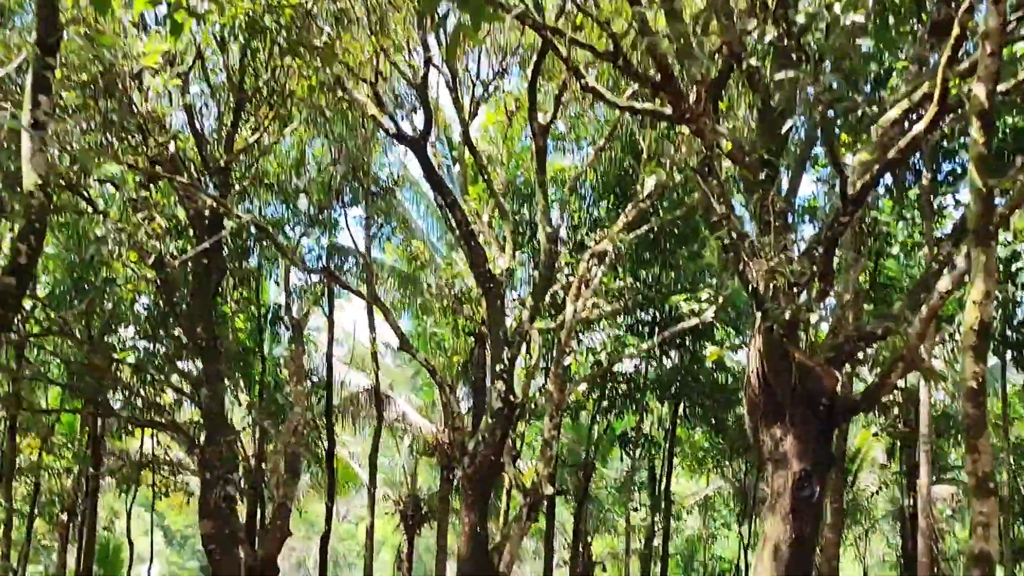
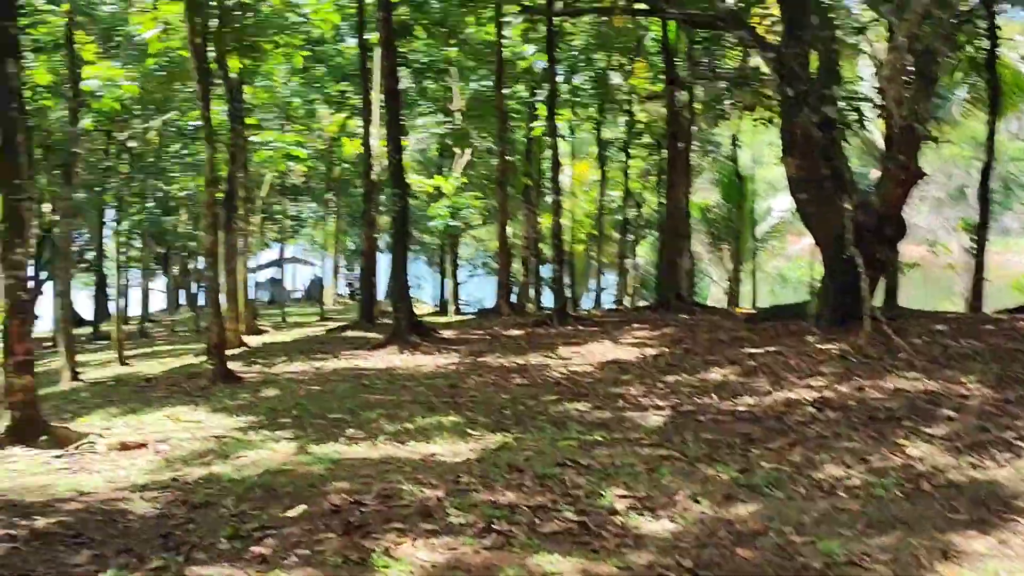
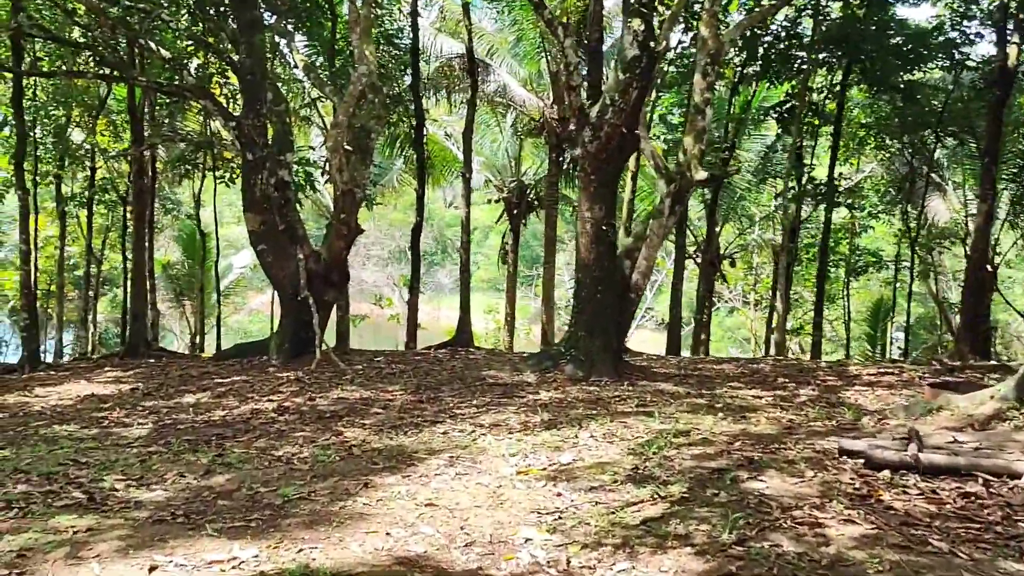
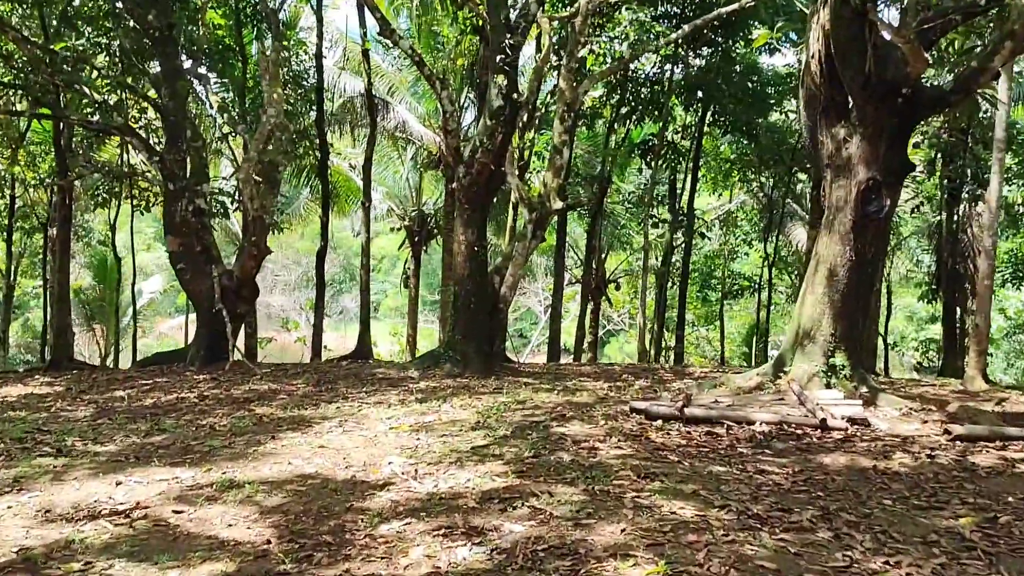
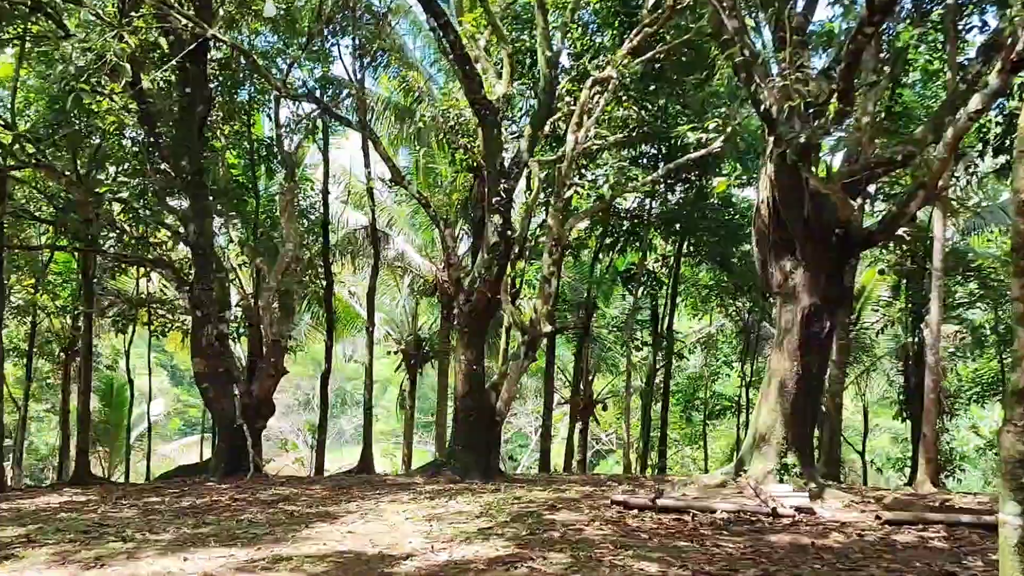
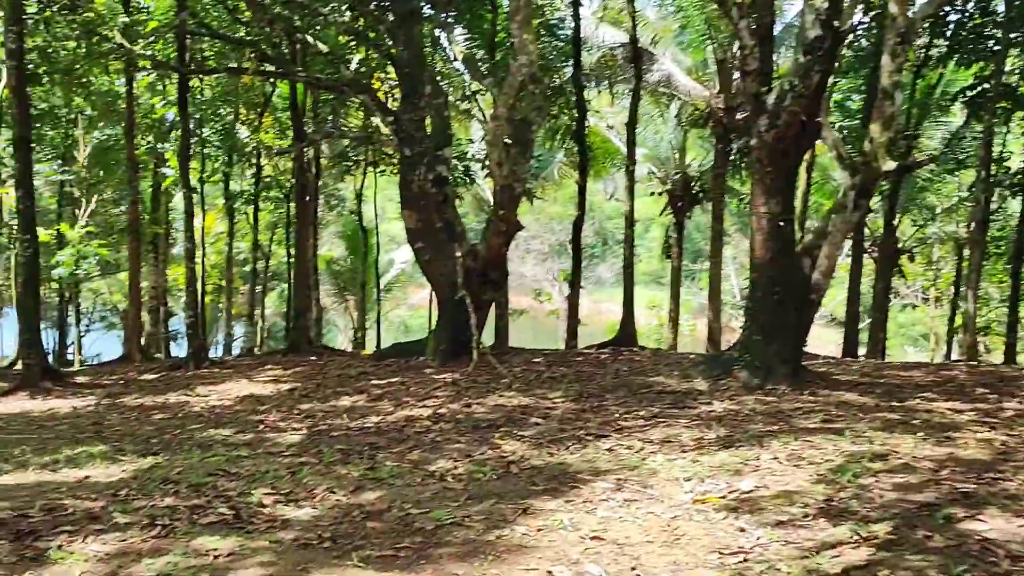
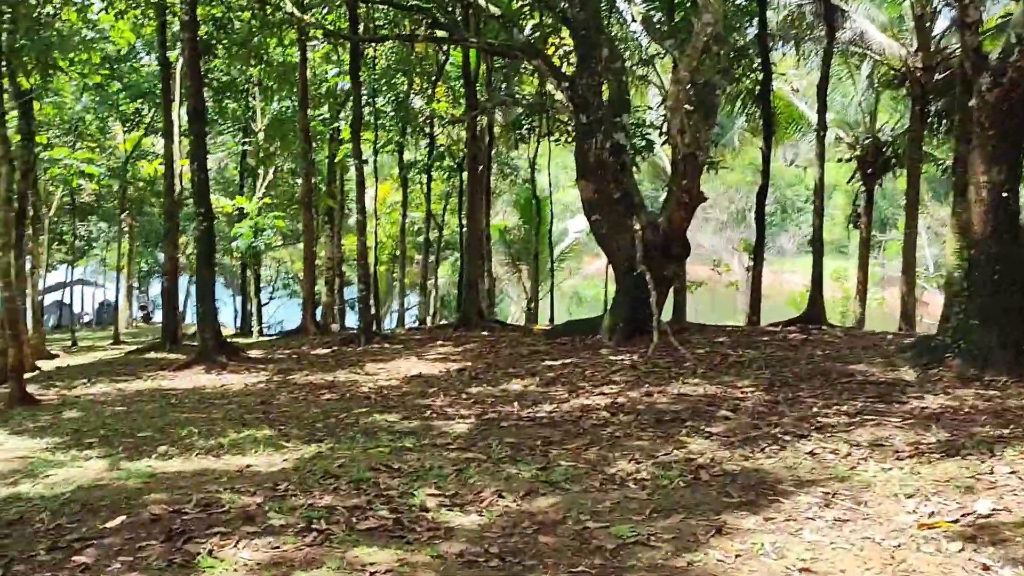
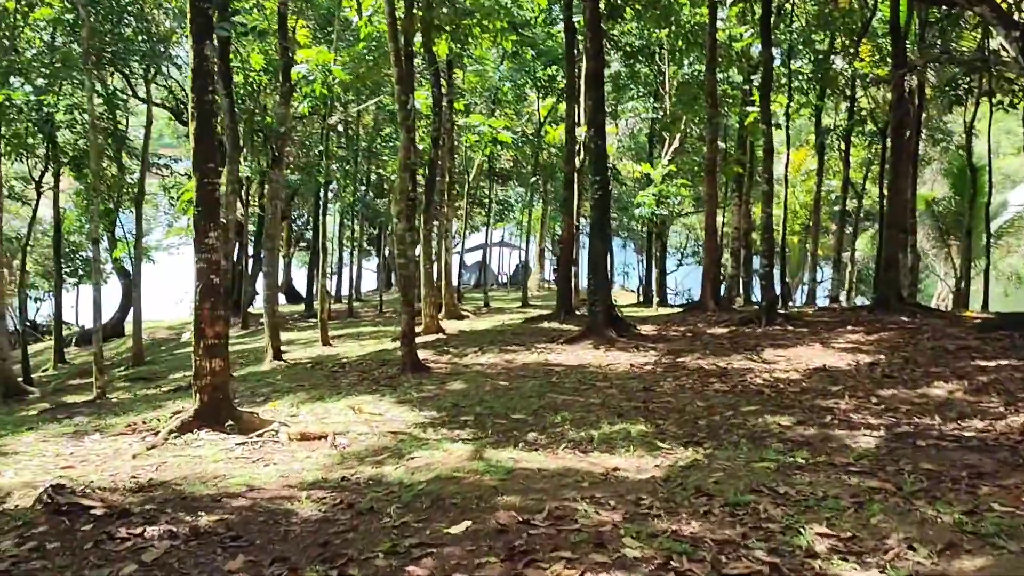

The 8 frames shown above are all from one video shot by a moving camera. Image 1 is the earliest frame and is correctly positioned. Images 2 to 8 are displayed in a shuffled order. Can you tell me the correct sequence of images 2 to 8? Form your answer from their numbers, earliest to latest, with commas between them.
5, 4, 3, 6, 7, 2, 8
